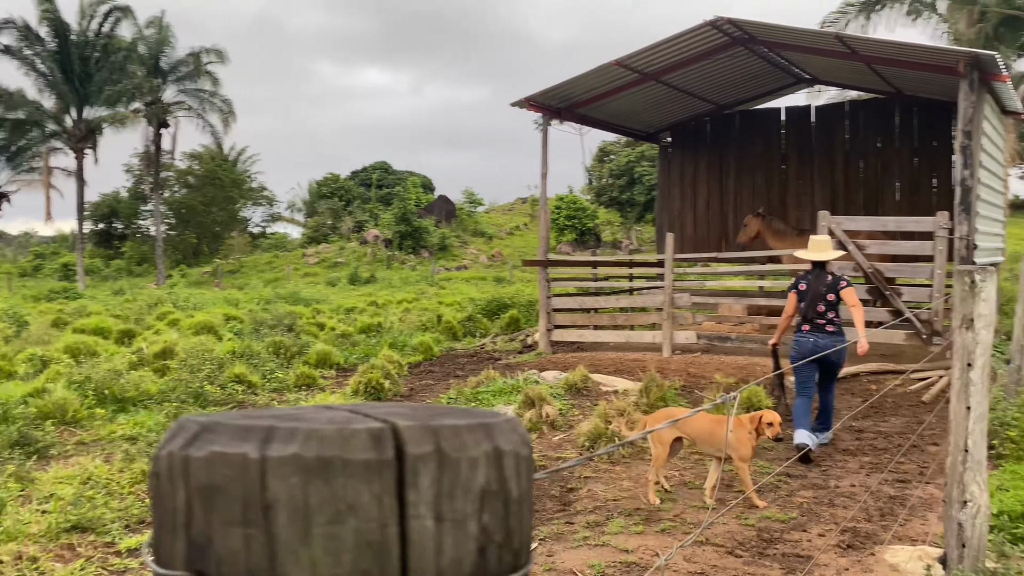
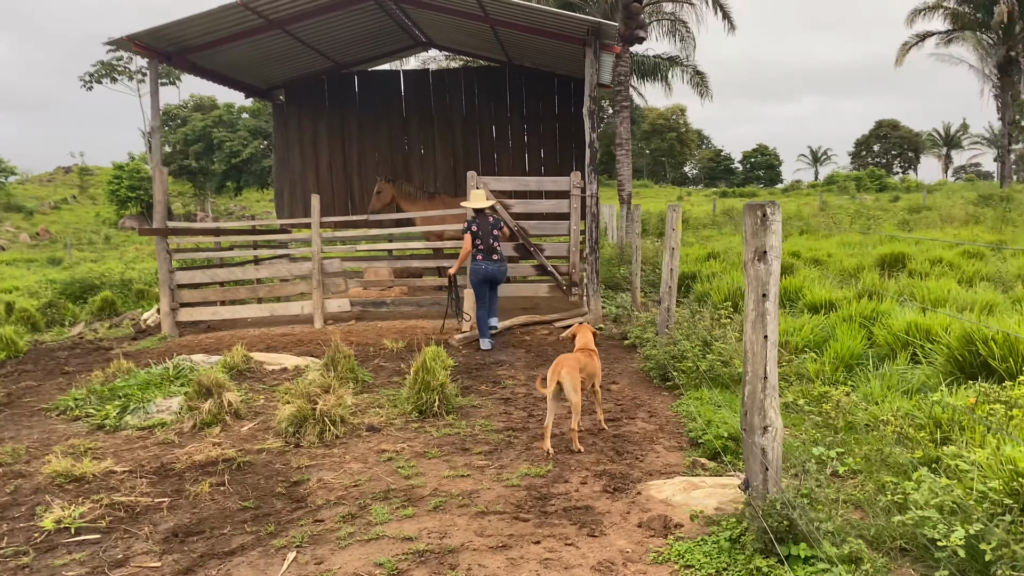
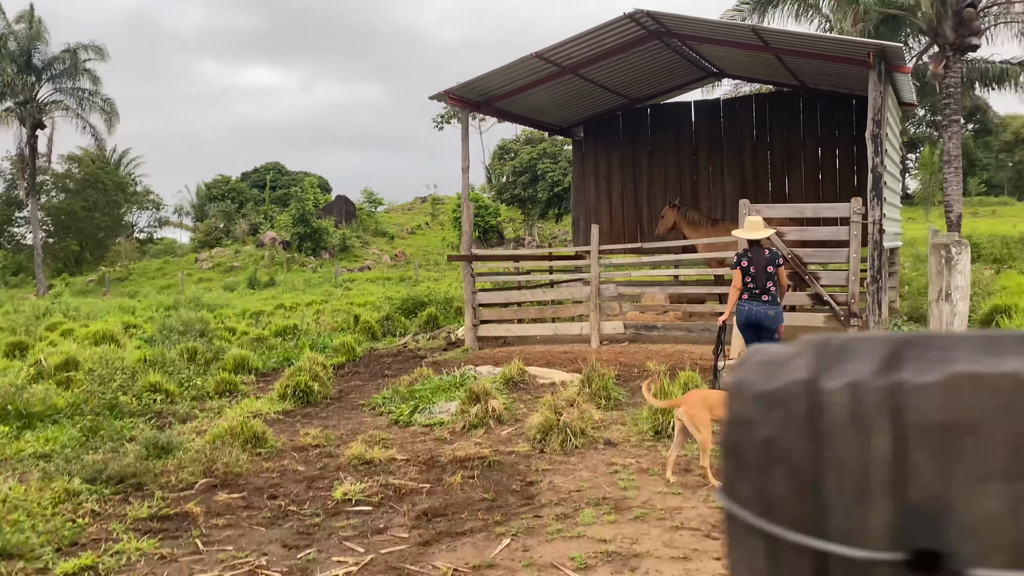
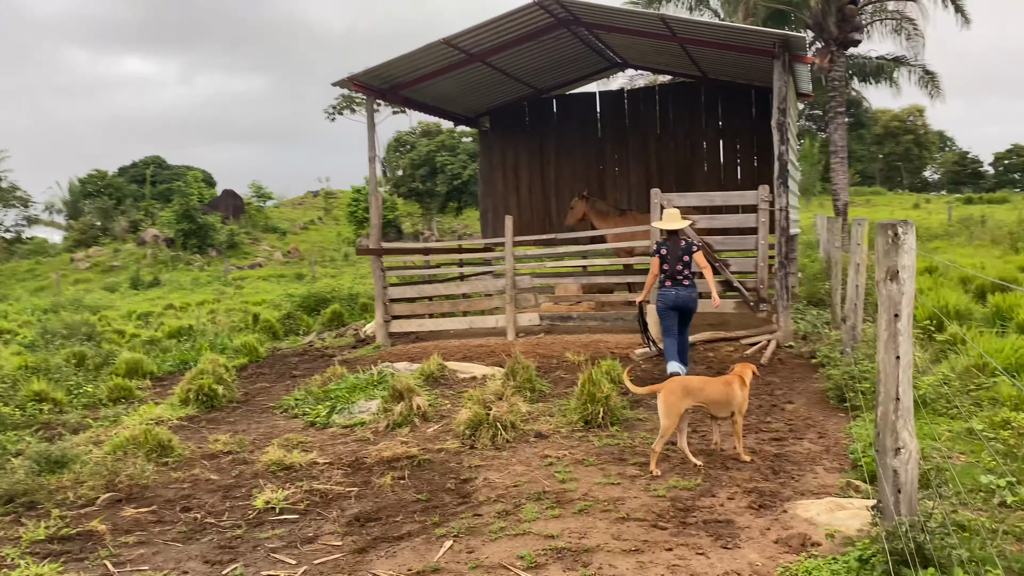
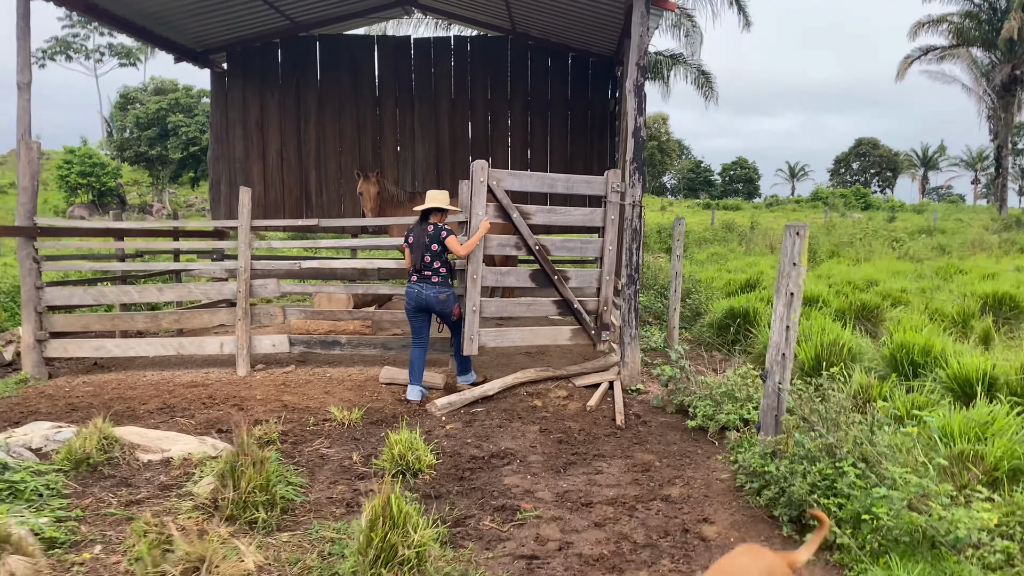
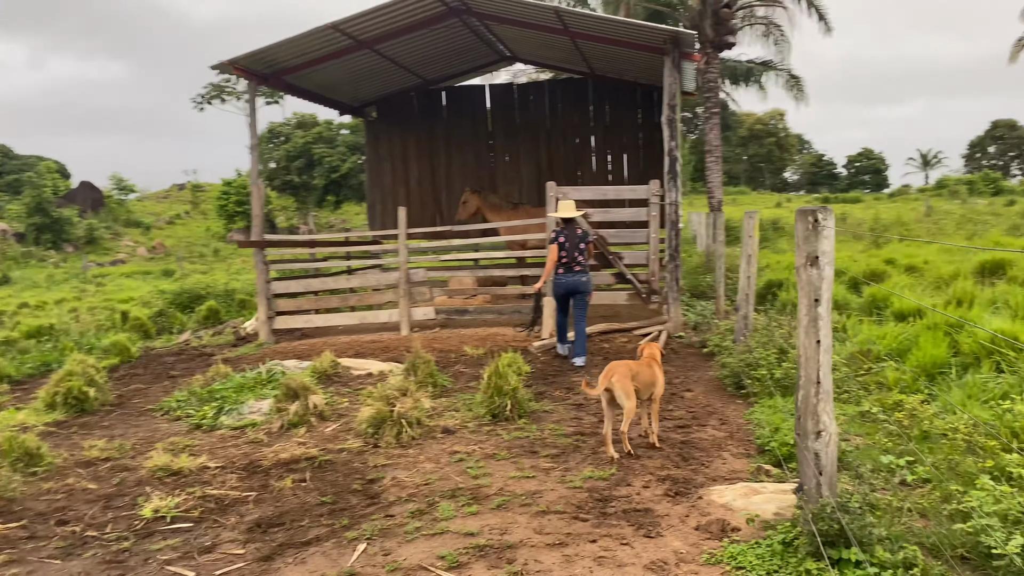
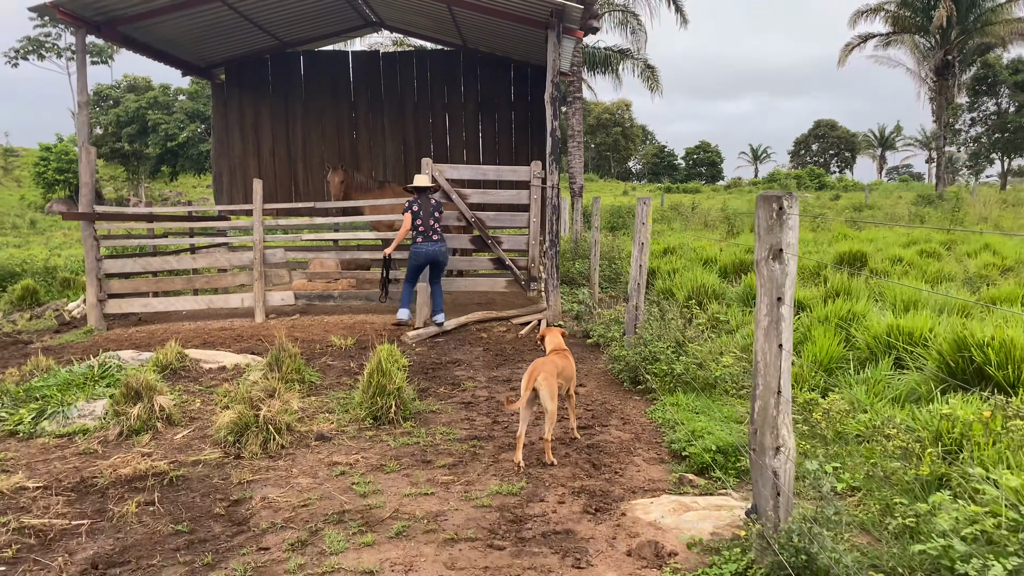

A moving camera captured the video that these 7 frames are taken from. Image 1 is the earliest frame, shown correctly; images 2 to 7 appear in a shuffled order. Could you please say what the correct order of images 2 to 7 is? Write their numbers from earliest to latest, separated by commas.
3, 4, 6, 2, 7, 5
